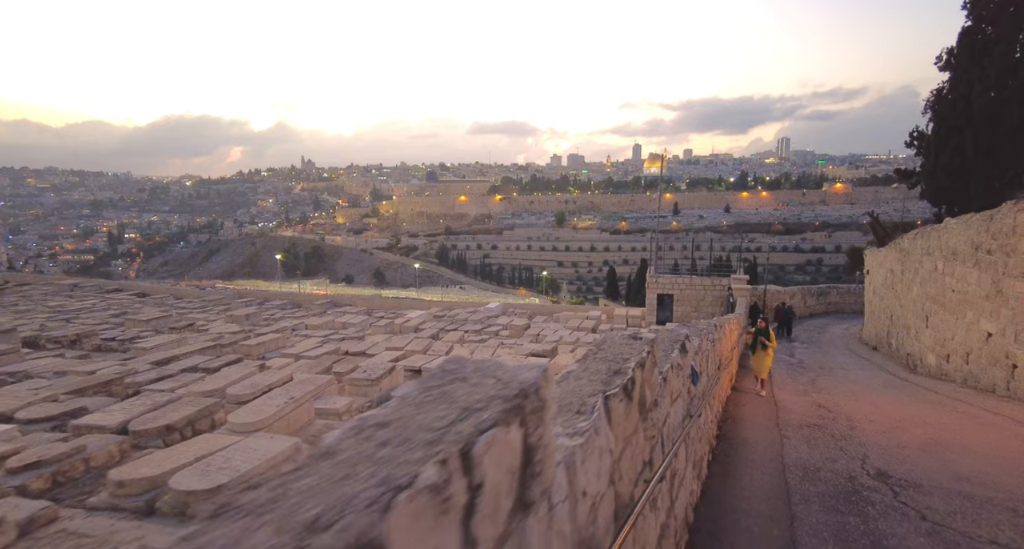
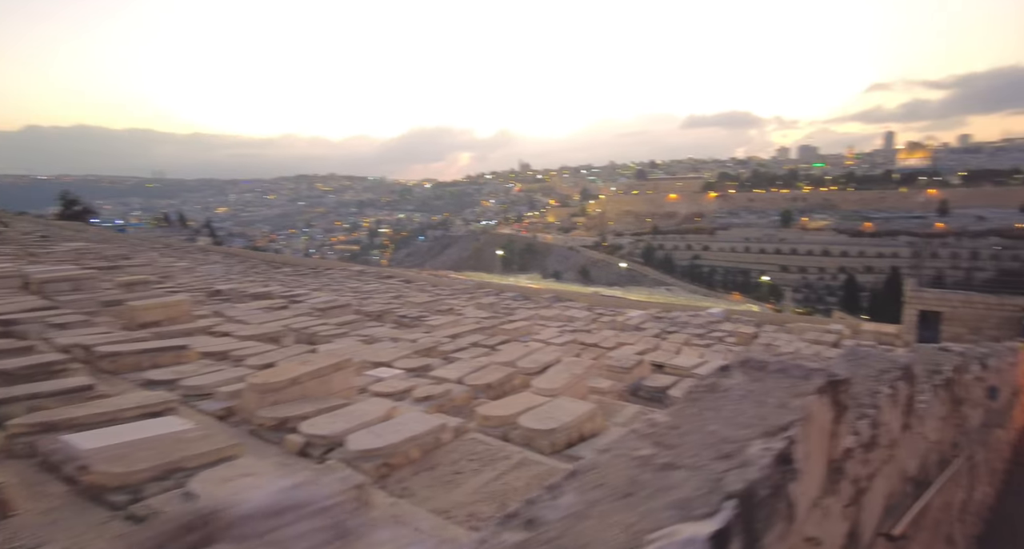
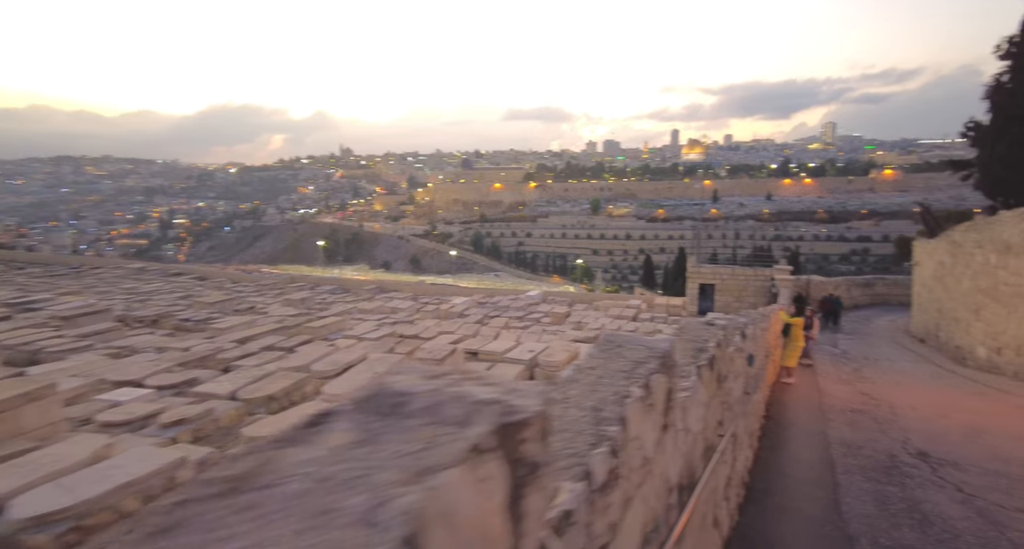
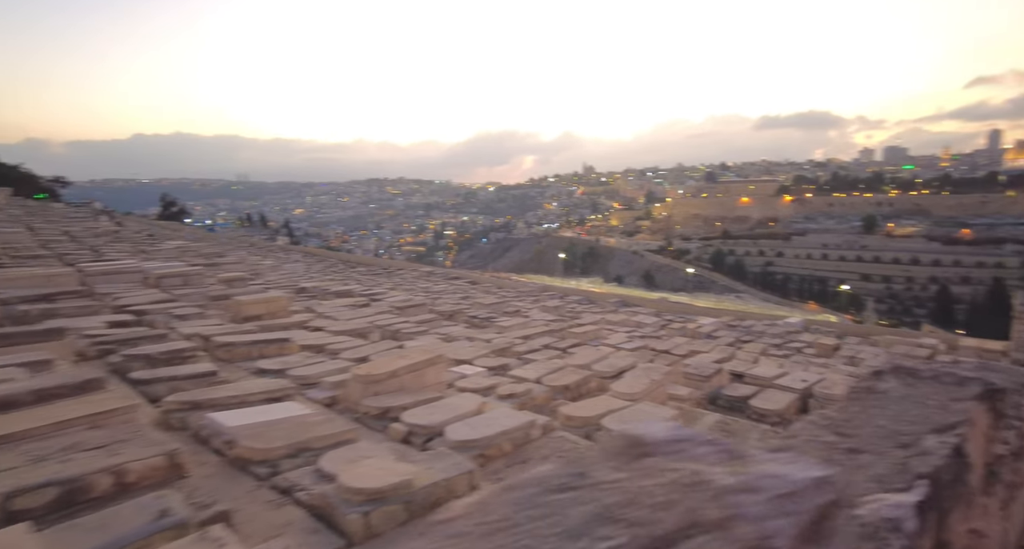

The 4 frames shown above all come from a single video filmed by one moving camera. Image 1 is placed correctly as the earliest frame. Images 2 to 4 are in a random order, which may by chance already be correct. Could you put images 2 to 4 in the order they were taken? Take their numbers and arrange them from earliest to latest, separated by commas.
3, 2, 4
